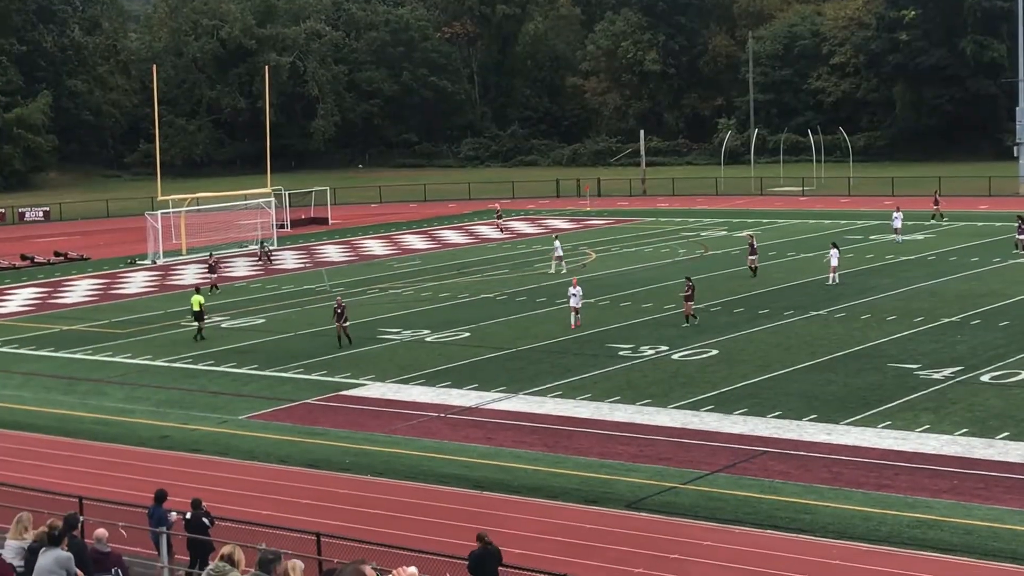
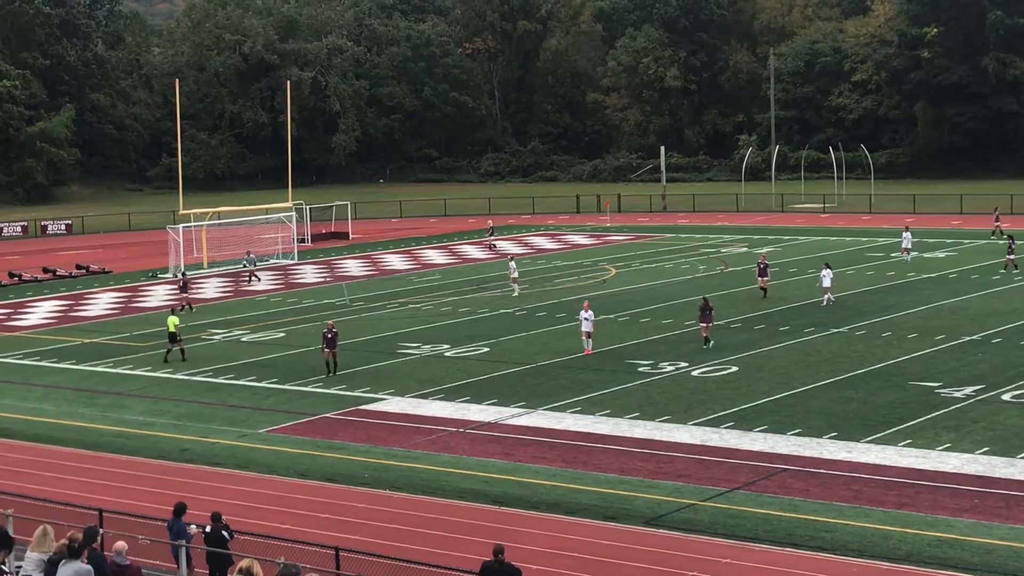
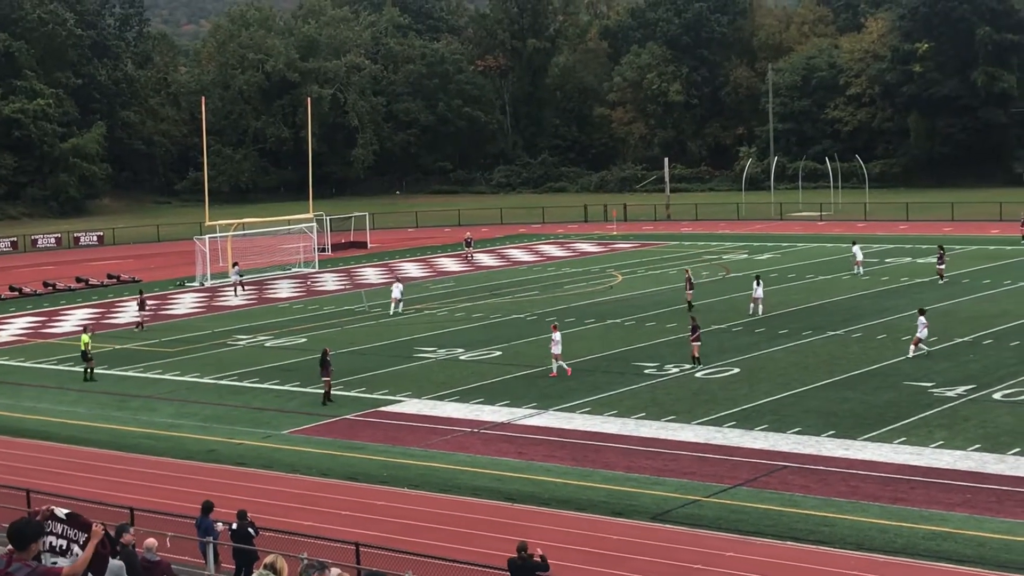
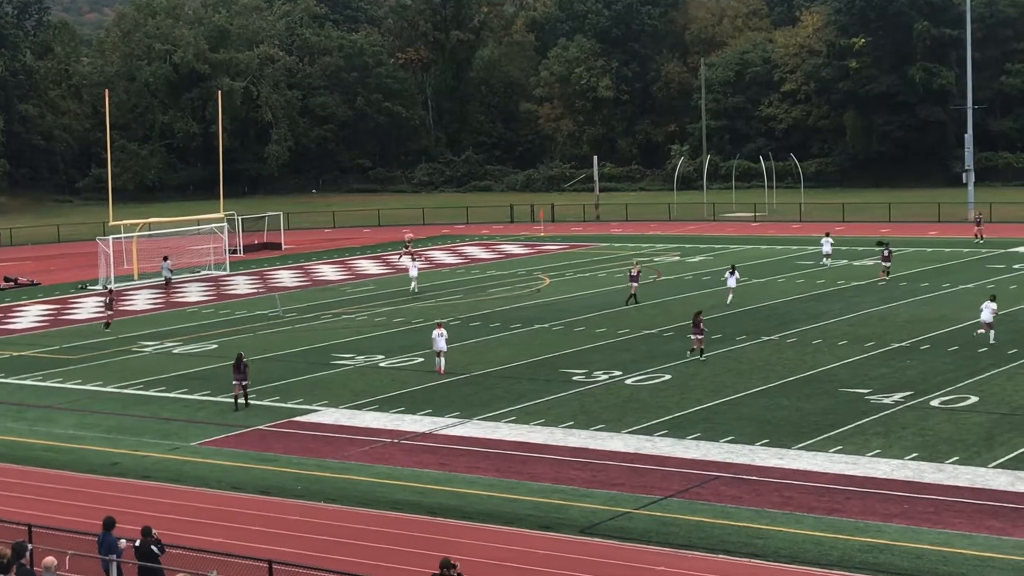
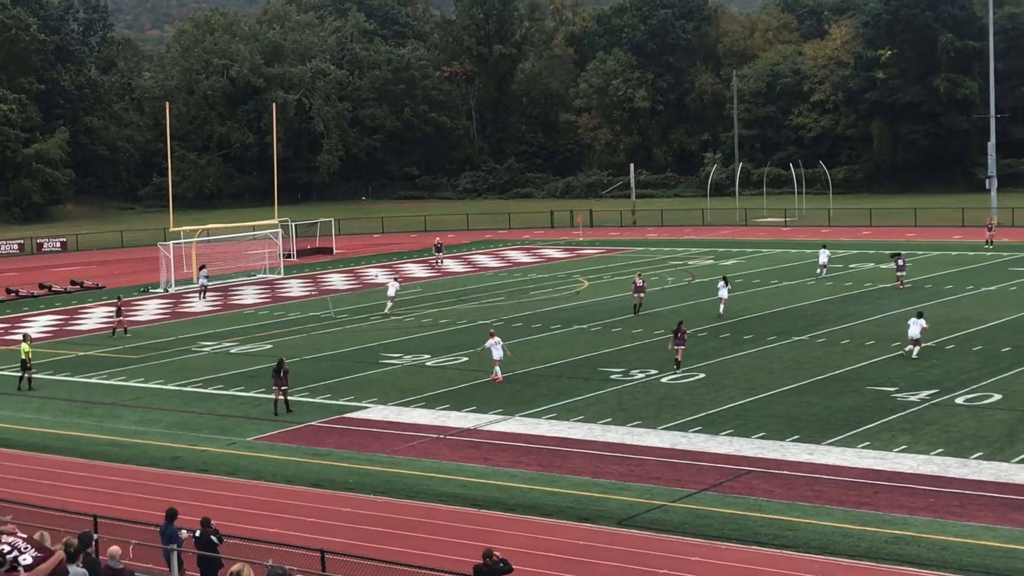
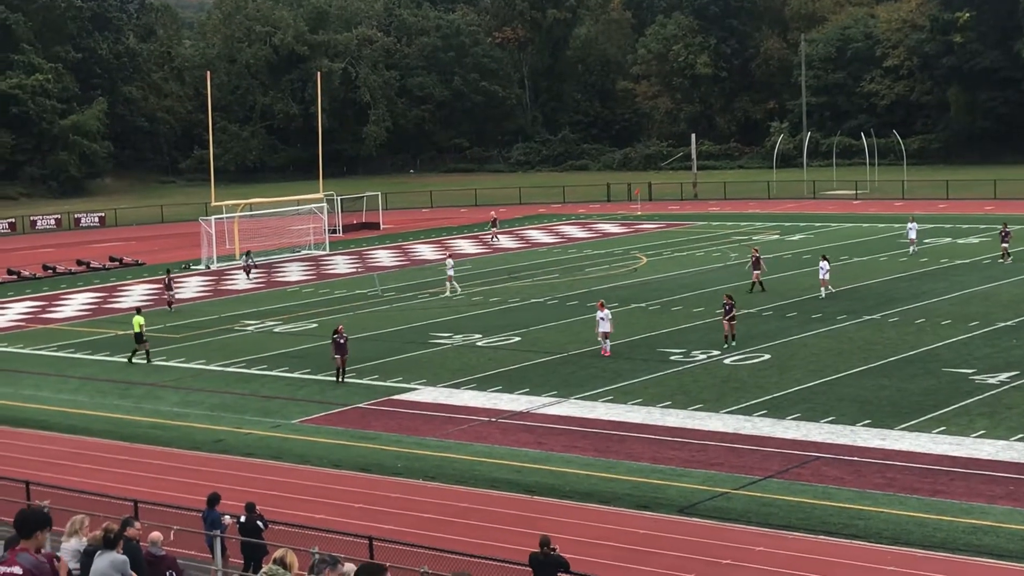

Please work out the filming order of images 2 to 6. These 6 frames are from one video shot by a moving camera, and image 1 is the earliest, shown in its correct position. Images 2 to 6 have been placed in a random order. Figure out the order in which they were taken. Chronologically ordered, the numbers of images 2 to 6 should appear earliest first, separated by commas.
2, 6, 3, 5, 4
